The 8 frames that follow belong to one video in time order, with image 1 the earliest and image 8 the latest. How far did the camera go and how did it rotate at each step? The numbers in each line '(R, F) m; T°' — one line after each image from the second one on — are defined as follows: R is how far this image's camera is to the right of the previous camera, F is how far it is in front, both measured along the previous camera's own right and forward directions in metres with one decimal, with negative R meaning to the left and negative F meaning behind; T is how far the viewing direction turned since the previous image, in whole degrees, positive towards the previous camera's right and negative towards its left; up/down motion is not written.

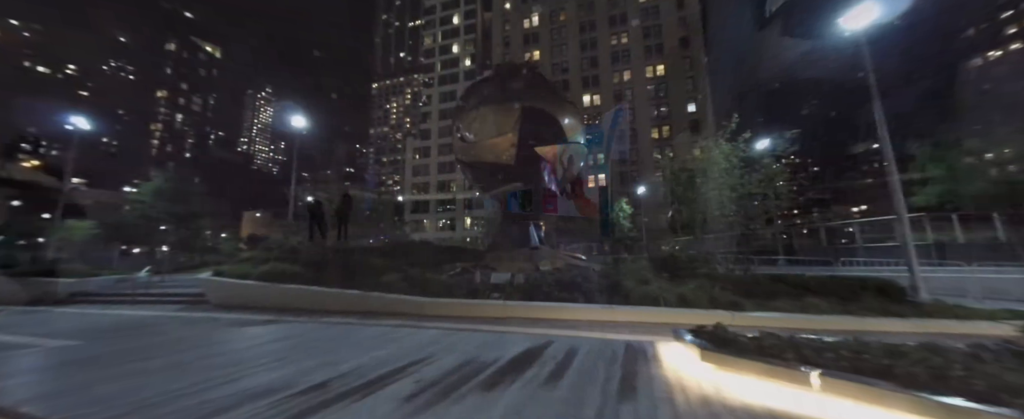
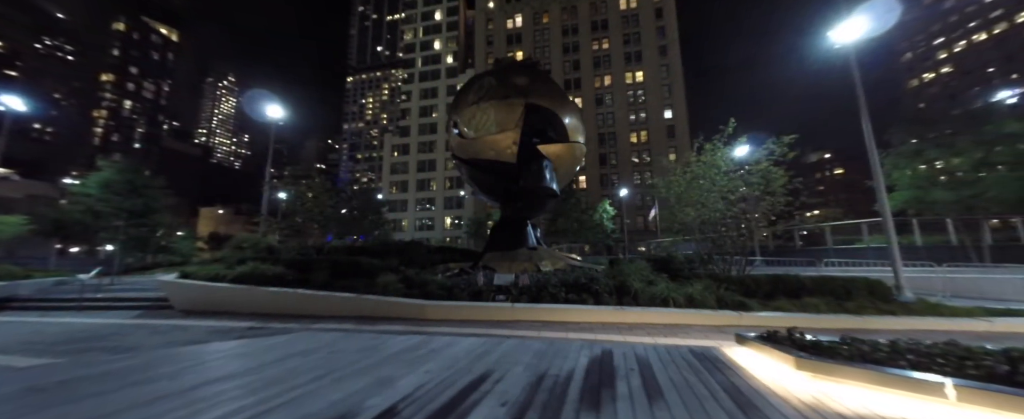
(-0.8, +0.3) m; +4°
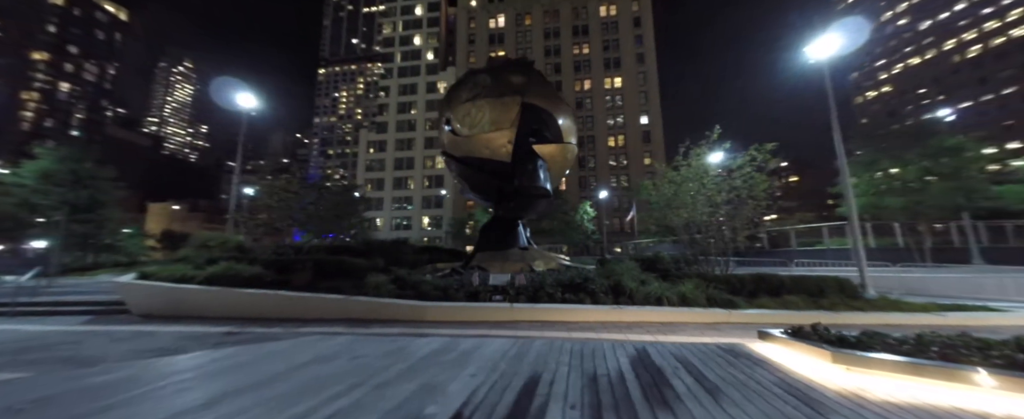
(-0.6, +0.1) m; +4°
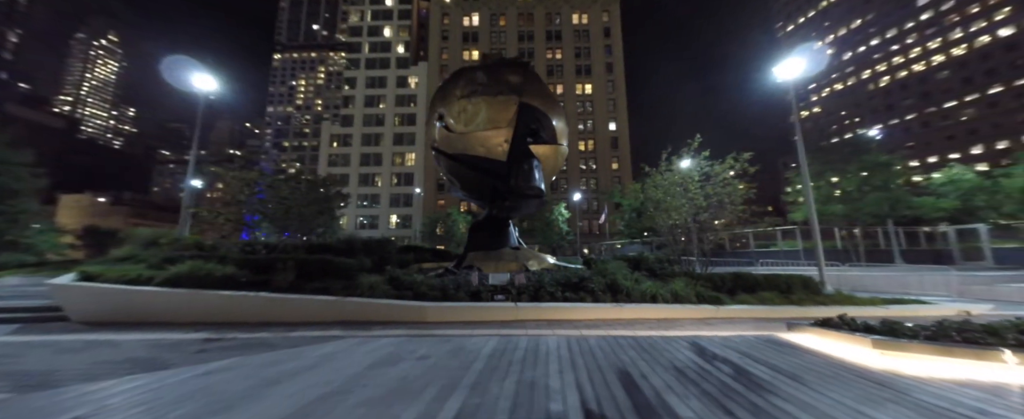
(-1.0, +0.1) m; +6°
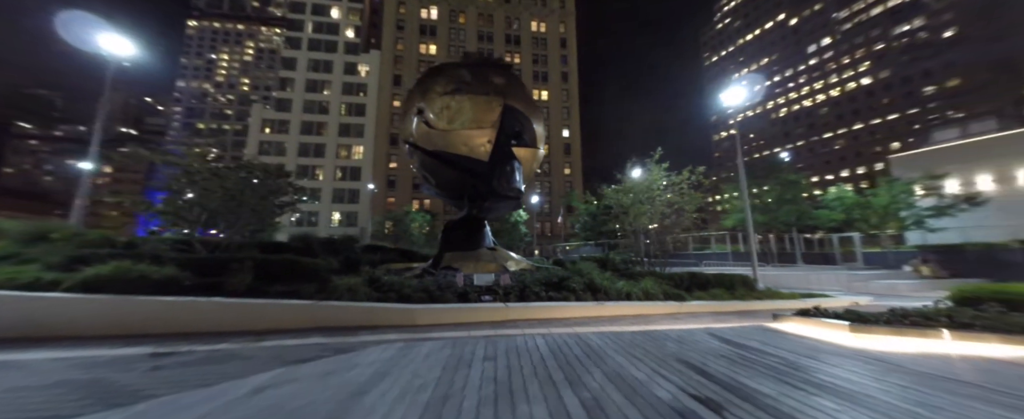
(-1.1, 0.0) m; +10°
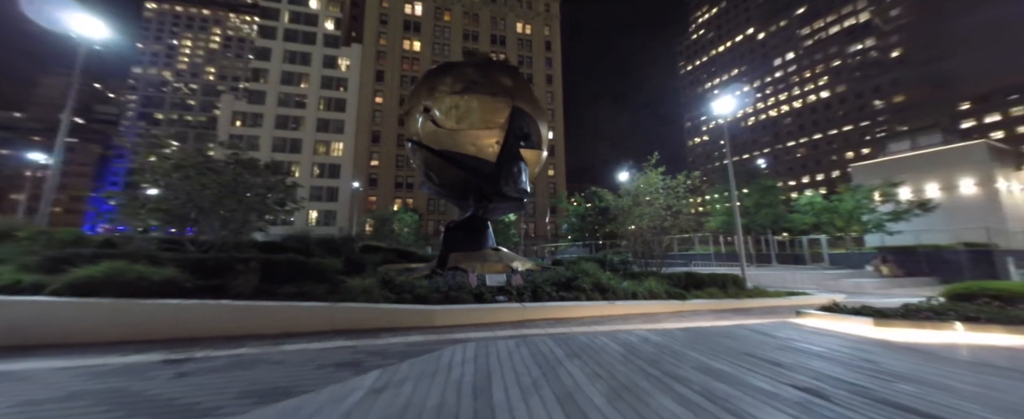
(-1.0, 0.0) m; +4°
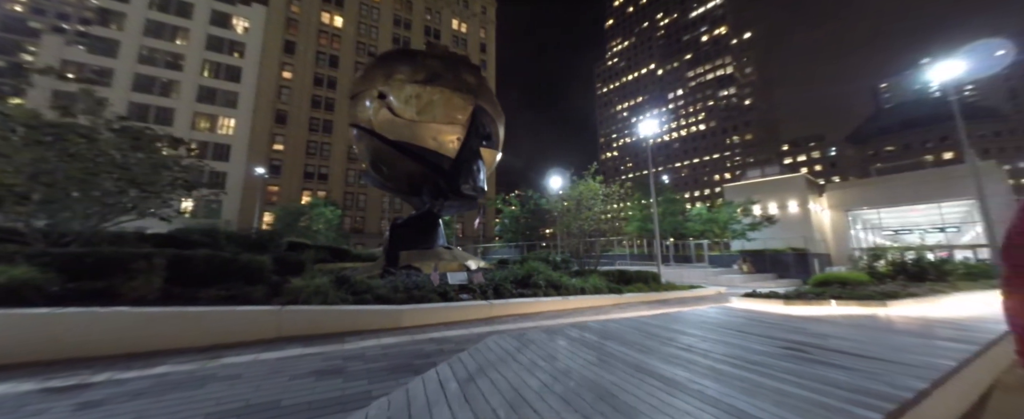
(-1.3, 0.0) m; +15°
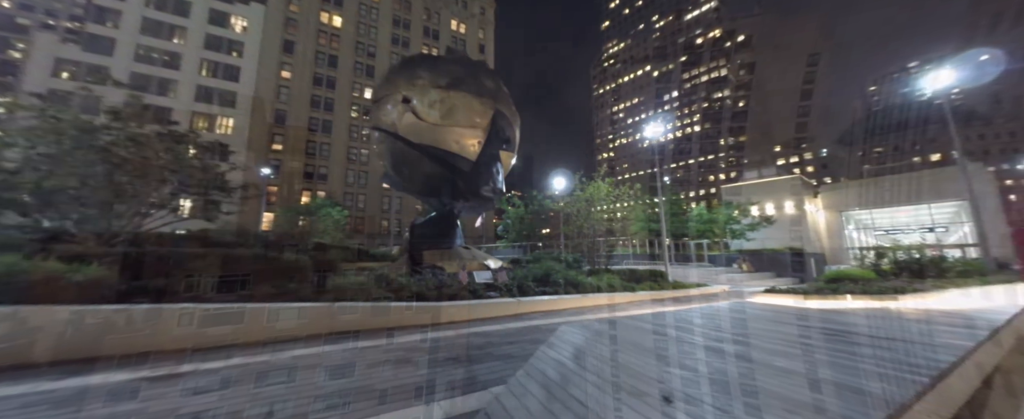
(-0.9, -0.4) m; +1°
